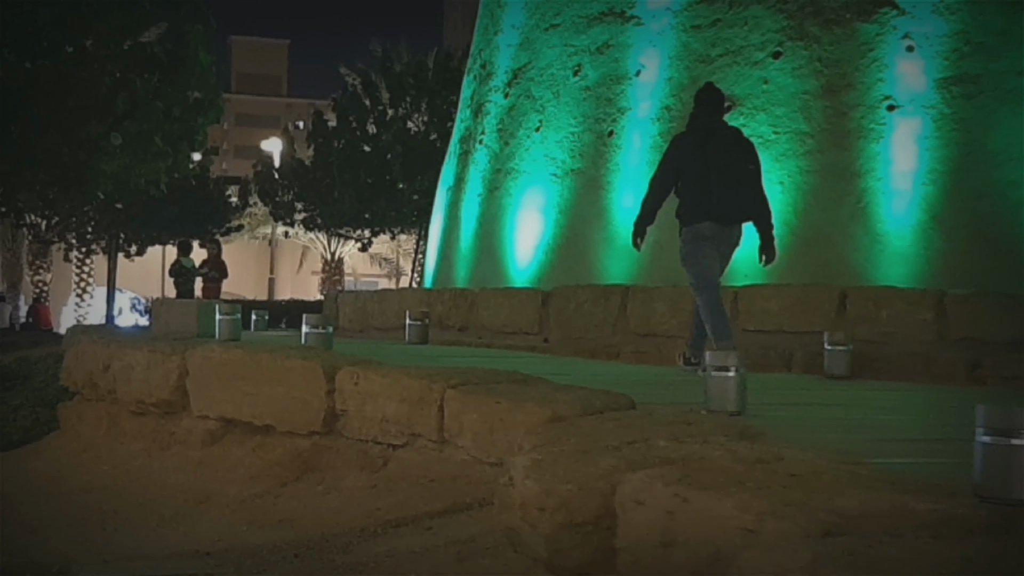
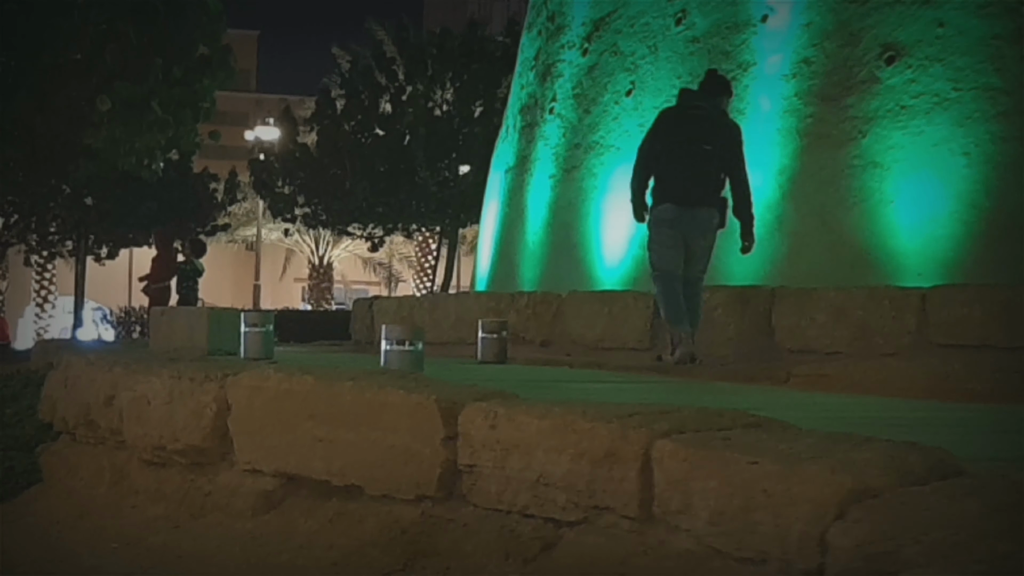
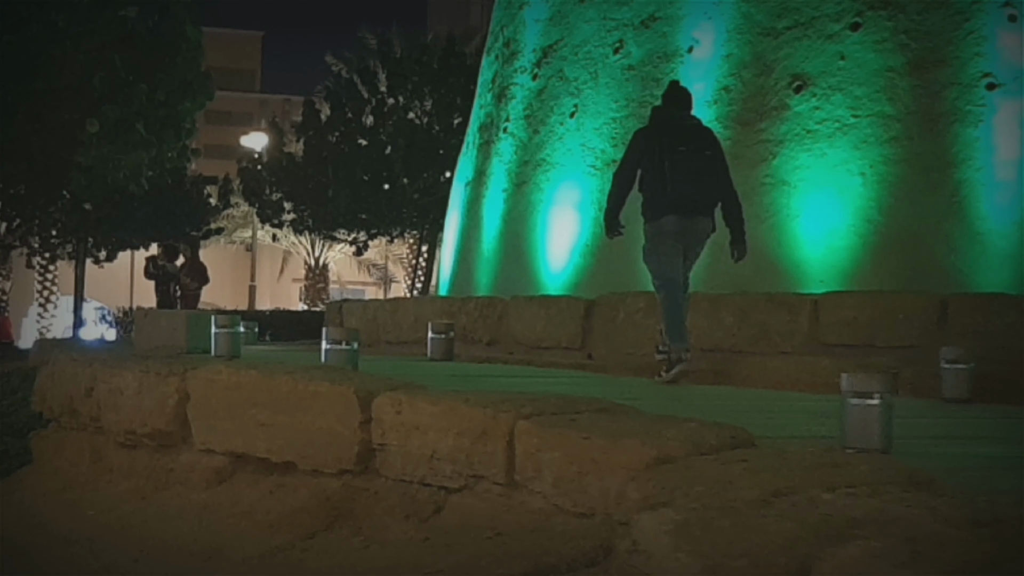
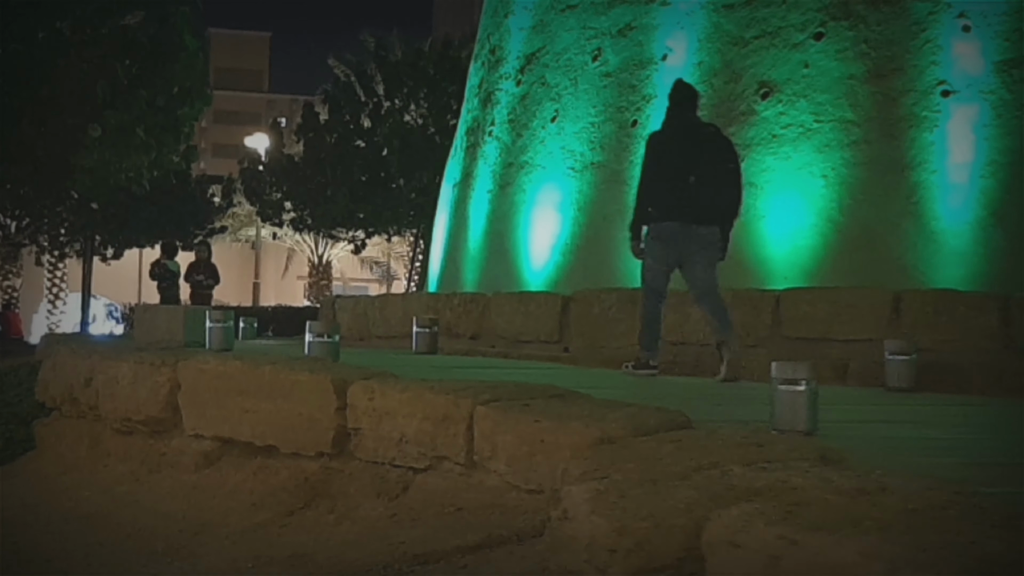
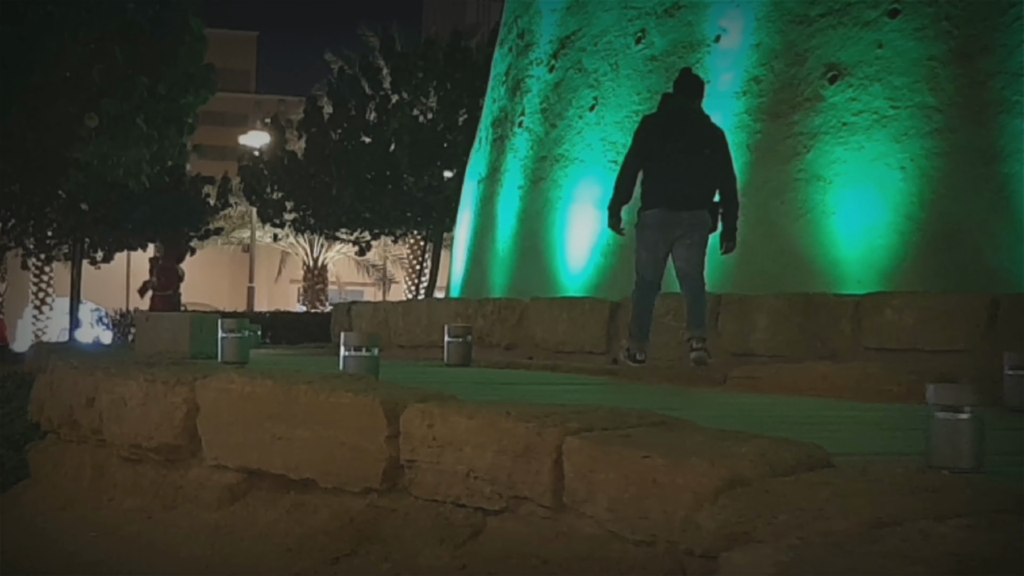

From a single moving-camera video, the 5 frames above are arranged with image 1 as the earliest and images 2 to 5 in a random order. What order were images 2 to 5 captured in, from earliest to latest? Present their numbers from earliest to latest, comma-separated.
4, 3, 5, 2
